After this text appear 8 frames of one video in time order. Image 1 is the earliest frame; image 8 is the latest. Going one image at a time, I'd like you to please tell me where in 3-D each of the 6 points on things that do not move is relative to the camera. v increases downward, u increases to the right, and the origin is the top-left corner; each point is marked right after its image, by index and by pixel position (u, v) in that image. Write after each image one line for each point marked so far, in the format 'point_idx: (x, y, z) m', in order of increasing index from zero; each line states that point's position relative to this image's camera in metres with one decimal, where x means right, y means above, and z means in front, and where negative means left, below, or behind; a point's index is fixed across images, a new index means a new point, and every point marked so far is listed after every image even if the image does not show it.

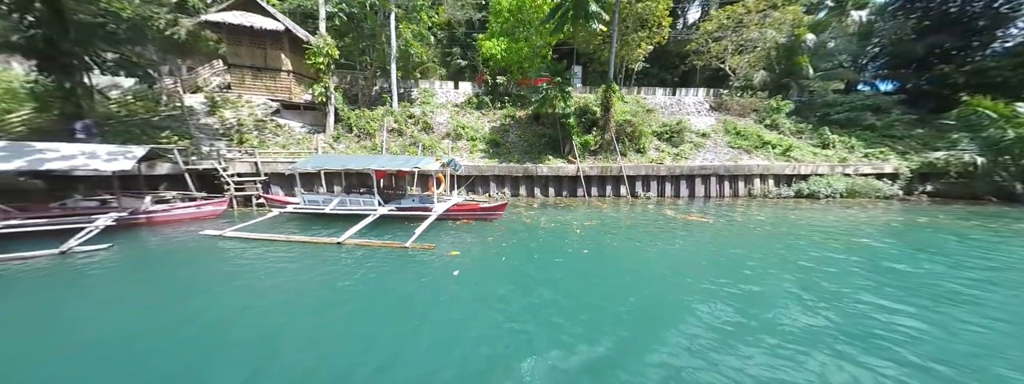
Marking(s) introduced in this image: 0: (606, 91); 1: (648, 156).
0: (+6.2, +6.8, +19.6) m
1: (+8.8, +2.4, +19.6) m
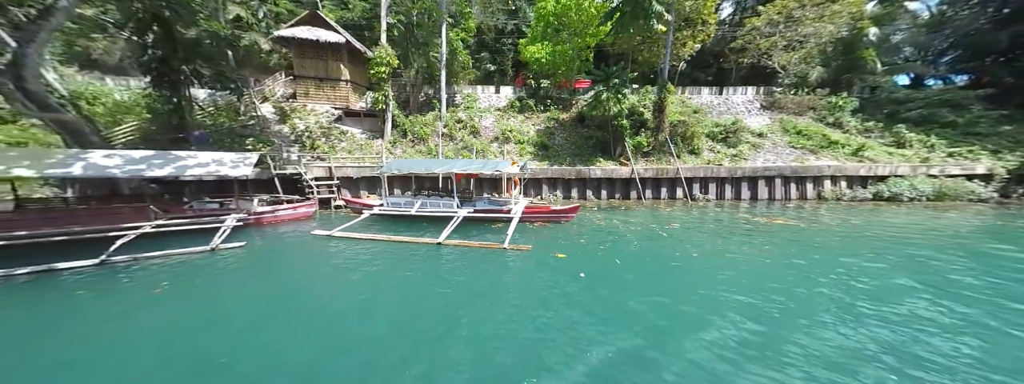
0: (+9.6, +6.6, +19.5) m
1: (+12.2, +2.3, +19.3) m
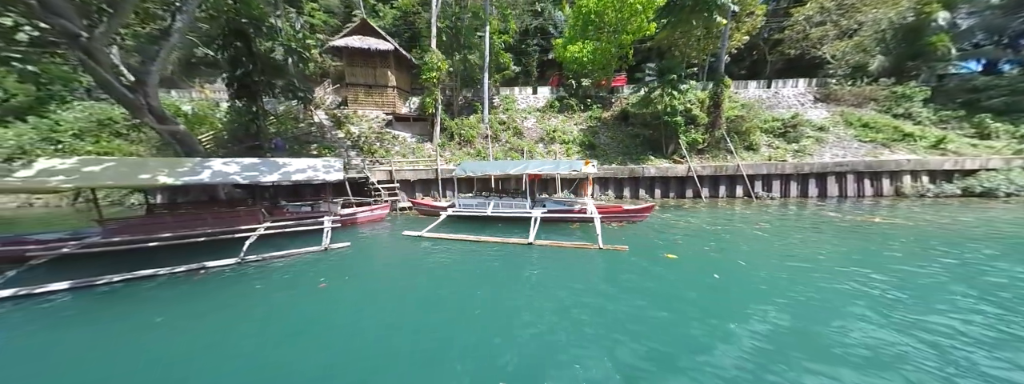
0: (+12.9, +6.8, +19.1) m
1: (+15.6, +2.4, +18.7) m
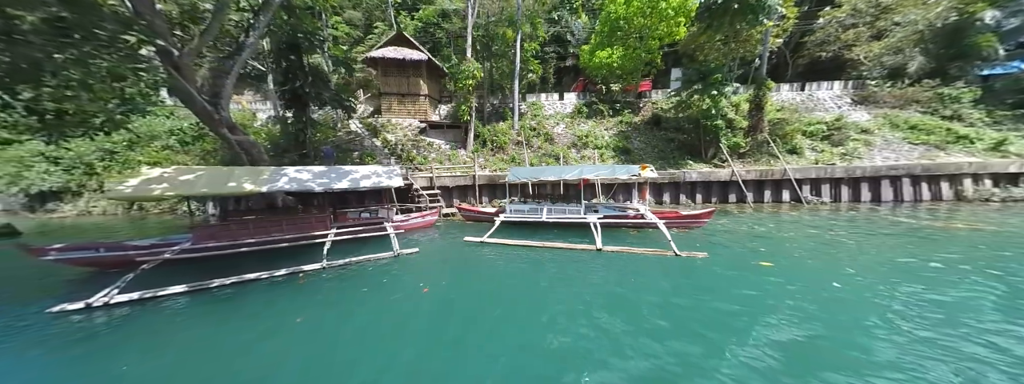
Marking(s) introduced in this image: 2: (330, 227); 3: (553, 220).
0: (+15.3, +6.5, +18.9) m
1: (+18.0, +2.2, +18.4) m
2: (-6.6, -1.3, +10.9) m
3: (+1.7, -1.2, +12.2) m
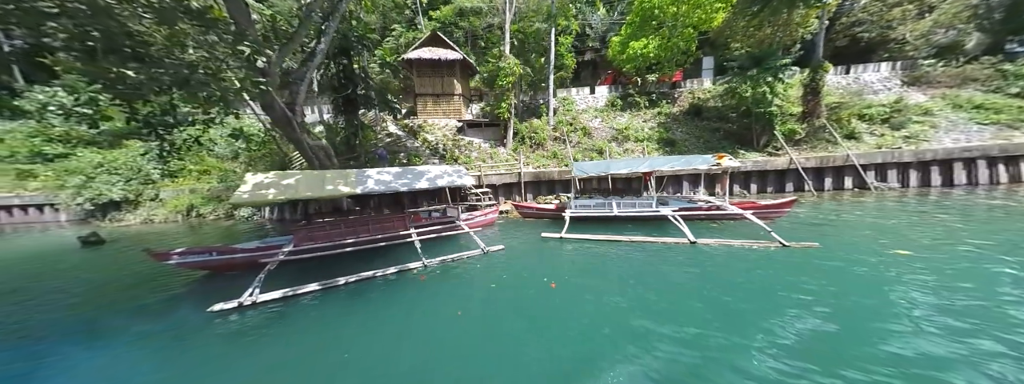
0: (+18.1, +7.2, +18.3) m
1: (+20.9, +3.0, +17.7) m
2: (-3.8, -1.3, +11.0) m
3: (+4.5, -0.9, +12.1) m
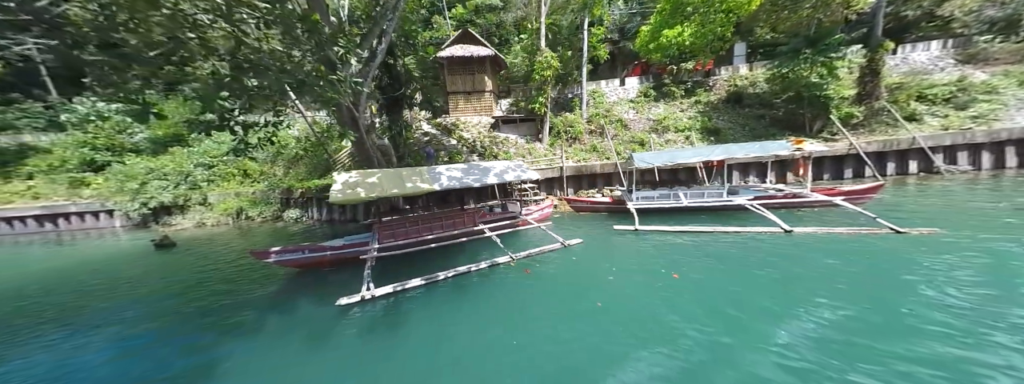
0: (+20.7, +8.1, +17.6) m
1: (+23.5, +3.9, +17.0) m
2: (-1.2, -1.1, +11.0) m
3: (+7.1, -0.5, +11.8) m
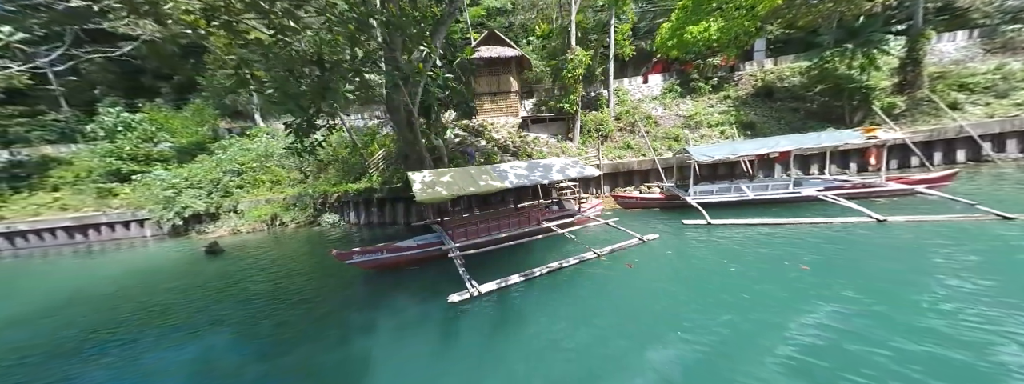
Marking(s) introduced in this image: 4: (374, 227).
0: (+22.9, +8.6, +17.5) m
1: (+25.8, +4.5, +16.9) m
2: (+1.2, -1.0, +10.9) m
3: (+9.5, -0.2, +11.7) m
4: (-8.7, -2.2, +18.9) m
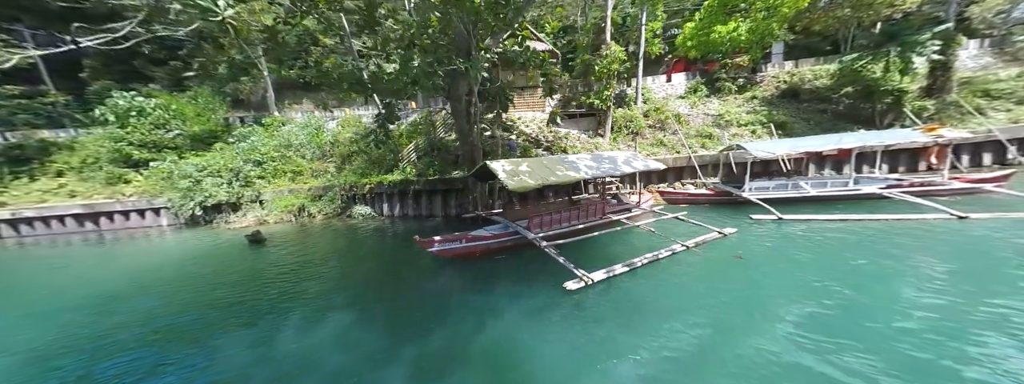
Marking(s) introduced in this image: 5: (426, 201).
0: (+25.3, +8.5, +17.9) m
1: (+28.2, +4.4, +17.4) m
2: (+3.6, -0.8, +10.9) m
3: (+12.0, -0.1, +11.9) m
4: (-6.5, -1.7, +18.6) m
5: (-5.5, -0.5, +18.8) m
